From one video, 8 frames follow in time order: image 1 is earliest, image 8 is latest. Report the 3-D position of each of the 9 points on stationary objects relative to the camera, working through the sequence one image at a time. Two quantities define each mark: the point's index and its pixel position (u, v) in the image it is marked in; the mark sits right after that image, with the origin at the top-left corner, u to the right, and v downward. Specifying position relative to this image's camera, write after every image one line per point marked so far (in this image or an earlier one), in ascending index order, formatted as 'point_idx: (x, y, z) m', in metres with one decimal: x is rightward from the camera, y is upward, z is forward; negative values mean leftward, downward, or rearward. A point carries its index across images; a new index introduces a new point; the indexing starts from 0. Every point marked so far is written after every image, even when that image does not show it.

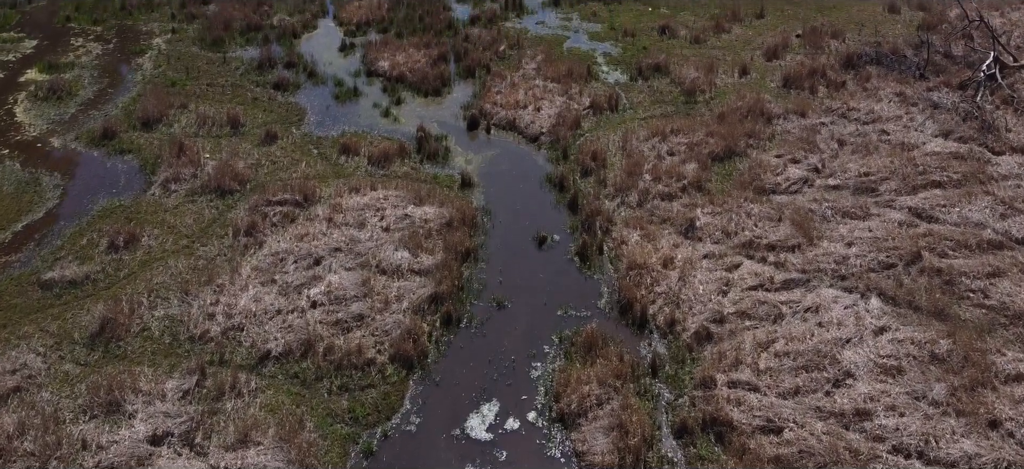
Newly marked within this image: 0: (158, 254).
0: (-3.9, -0.2, +8.4) m
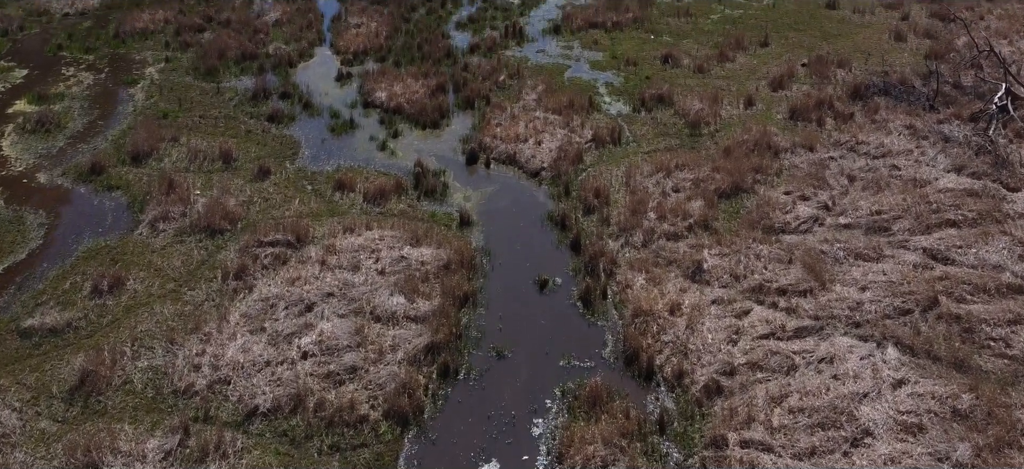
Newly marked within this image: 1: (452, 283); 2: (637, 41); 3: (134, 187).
0: (-3.9, -0.7, +8.0) m
1: (-0.7, -0.5, +8.2) m
2: (+2.4, +3.7, +14.4) m
3: (-4.9, +0.6, +9.8) m
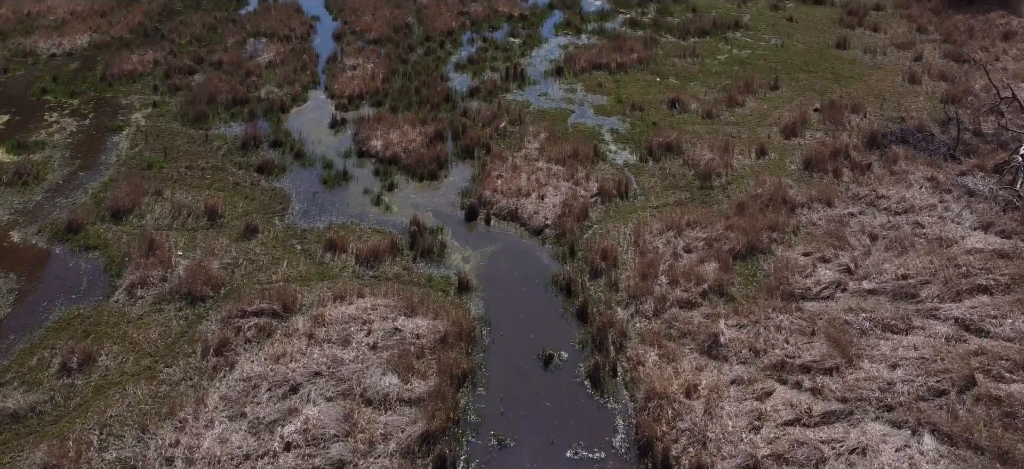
0: (-3.9, -1.4, +7.4) m
1: (-0.6, -1.3, +7.6) m
2: (+2.4, +2.8, +13.9) m
3: (-4.9, -0.1, +9.3) m
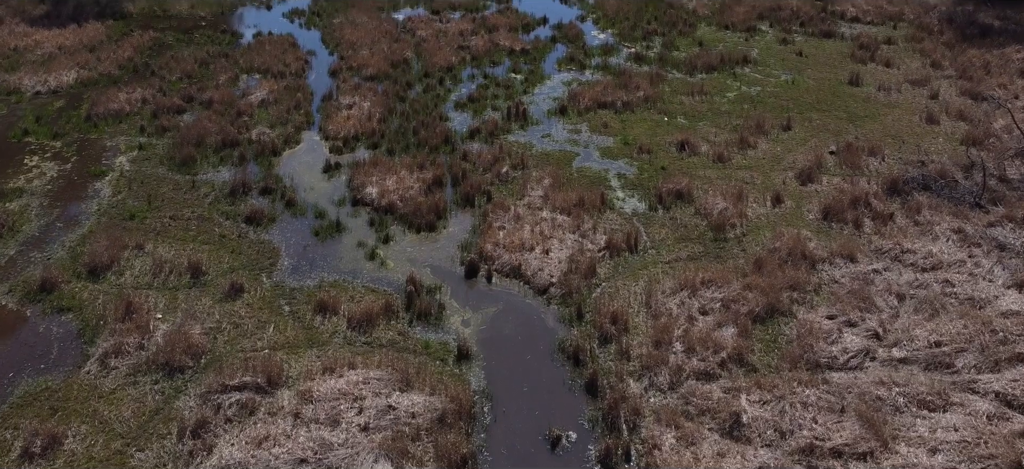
0: (-3.9, -2.1, +6.8) m
1: (-0.6, -1.9, +6.9) m
2: (+2.4, +2.0, +13.3) m
3: (-4.9, -0.9, +8.7) m
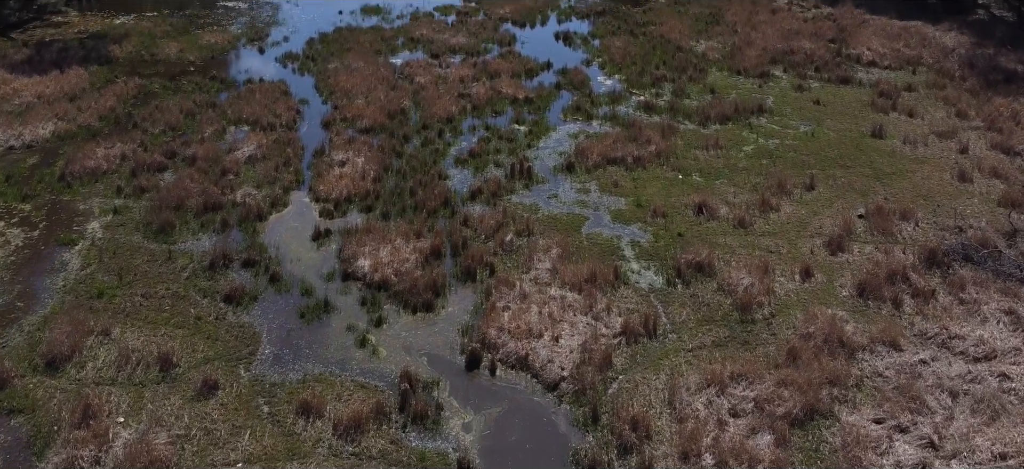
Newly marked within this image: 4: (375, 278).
0: (-3.8, -3.0, +5.8) m
1: (-0.5, -2.8, +5.9) m
2: (+2.5, +0.9, +12.5) m
3: (-4.8, -1.8, +7.7) m
4: (-1.8, -0.6, +9.8) m
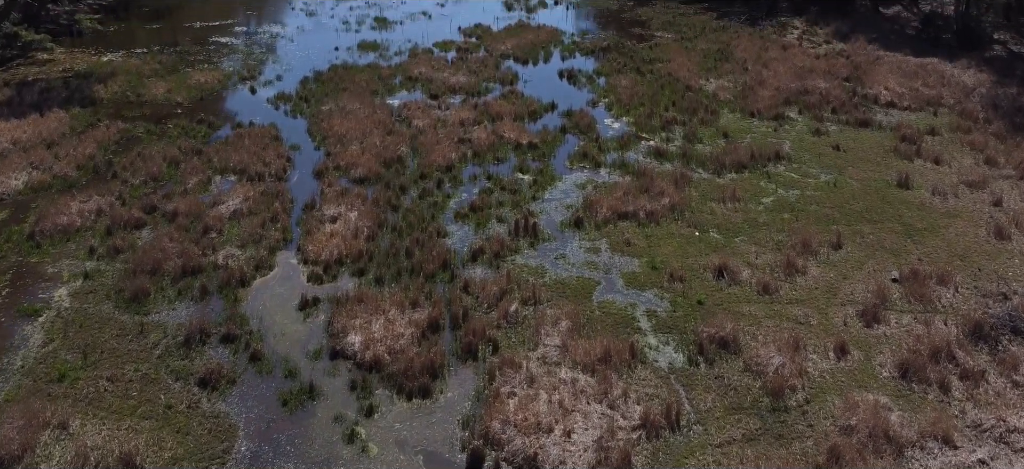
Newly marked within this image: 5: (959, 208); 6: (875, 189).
0: (-3.7, -3.7, +4.8) m
1: (-0.5, -3.6, +4.9) m
2: (+2.6, -0.1, +11.6) m
3: (-4.8, -2.6, +6.7) m
4: (-1.7, -1.5, +8.9) m
5: (+7.5, +0.4, +12.7) m
6: (+6.5, +0.8, +13.3) m
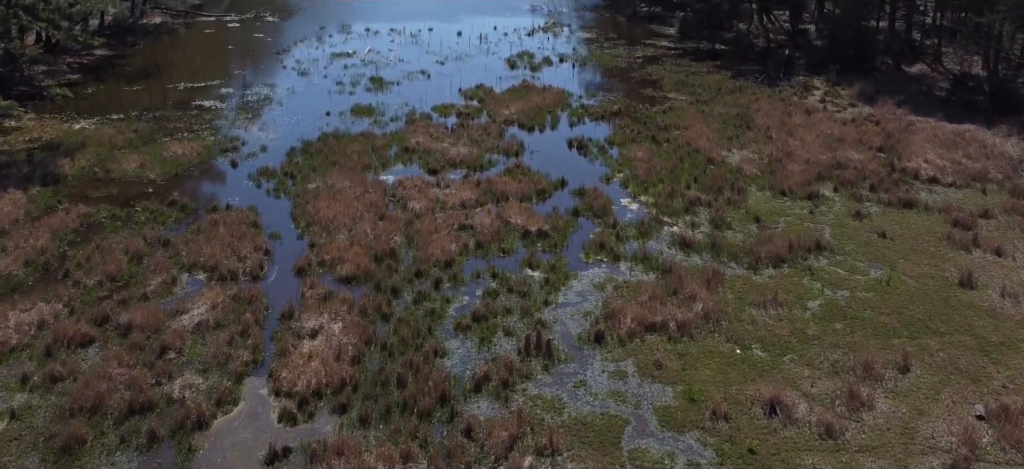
0: (-3.6, -4.9, +2.9) m
1: (-0.3, -4.8, +3.1) m
2: (+2.7, -1.7, +9.9) m
3: (-4.6, -3.9, +4.9) m
4: (-1.6, -2.9, +7.1) m
5: (+7.7, -1.2, +11.0) m
6: (+6.6, -0.9, +11.7) m
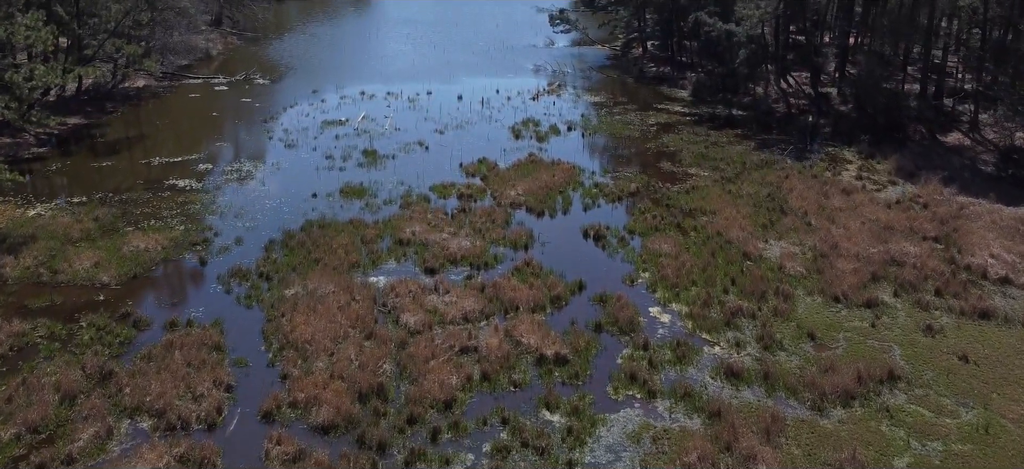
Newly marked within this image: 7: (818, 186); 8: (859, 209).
0: (-3.4, -6.2, +0.5) m
1: (-0.1, -6.0, +0.6) m
2: (+2.9, -3.3, +7.6) m
3: (-4.4, -5.3, +2.5) m
4: (-1.4, -4.4, +4.8) m
5: (+7.9, -2.9, +8.8) m
6: (+6.8, -2.6, +9.5) m
7: (+7.6, +1.2, +18.5) m
8: (+7.9, +0.6, +17.0) m
